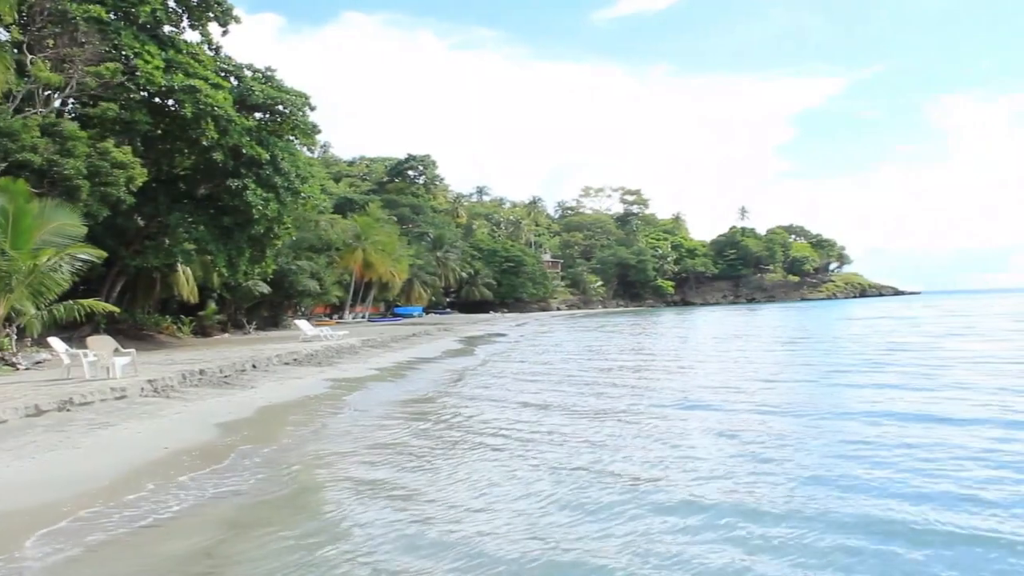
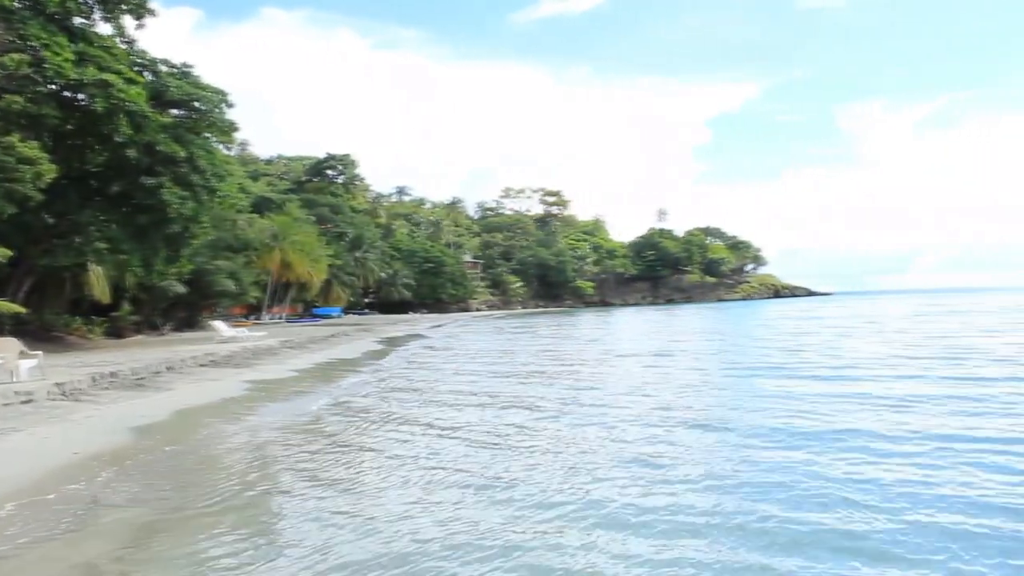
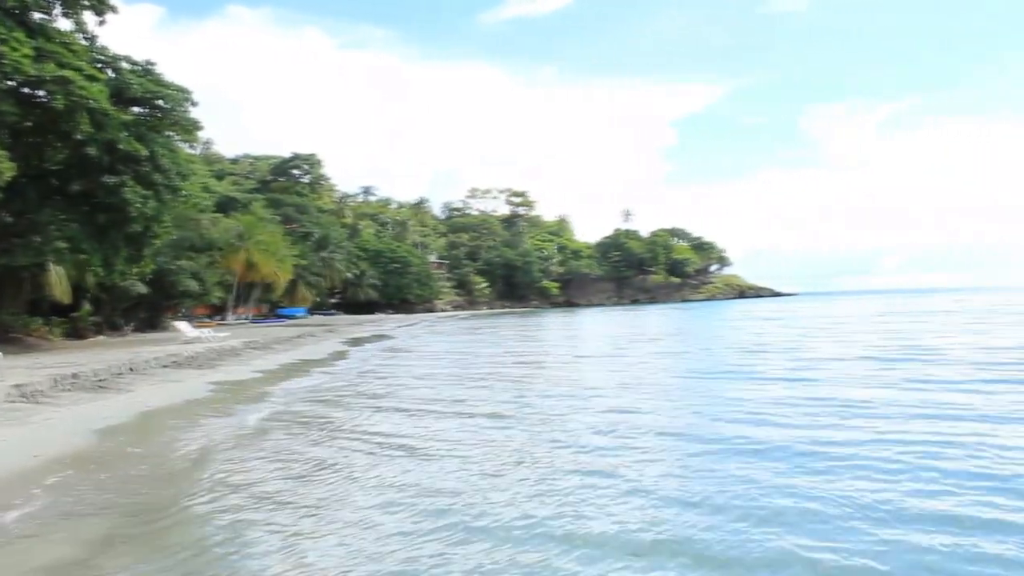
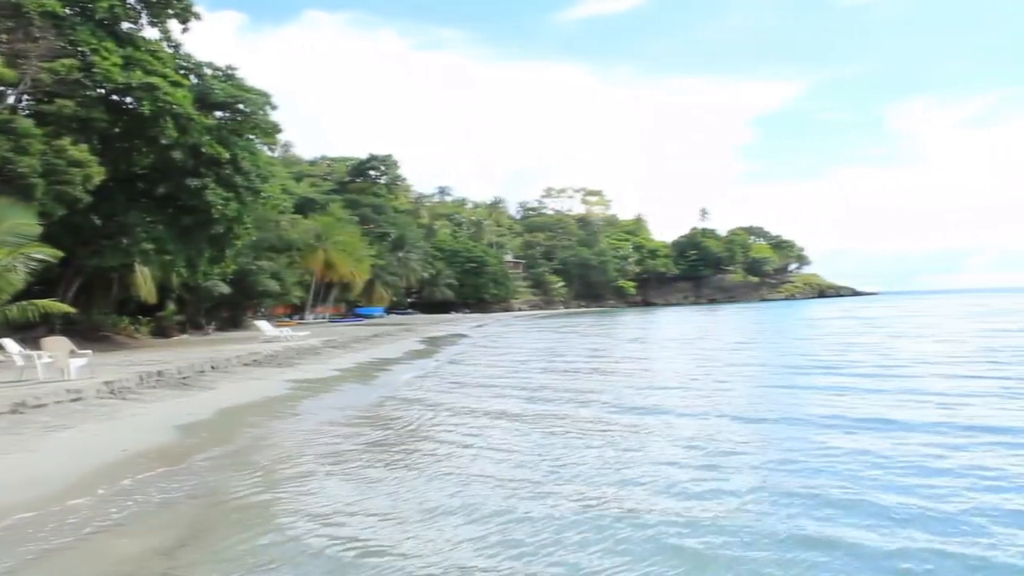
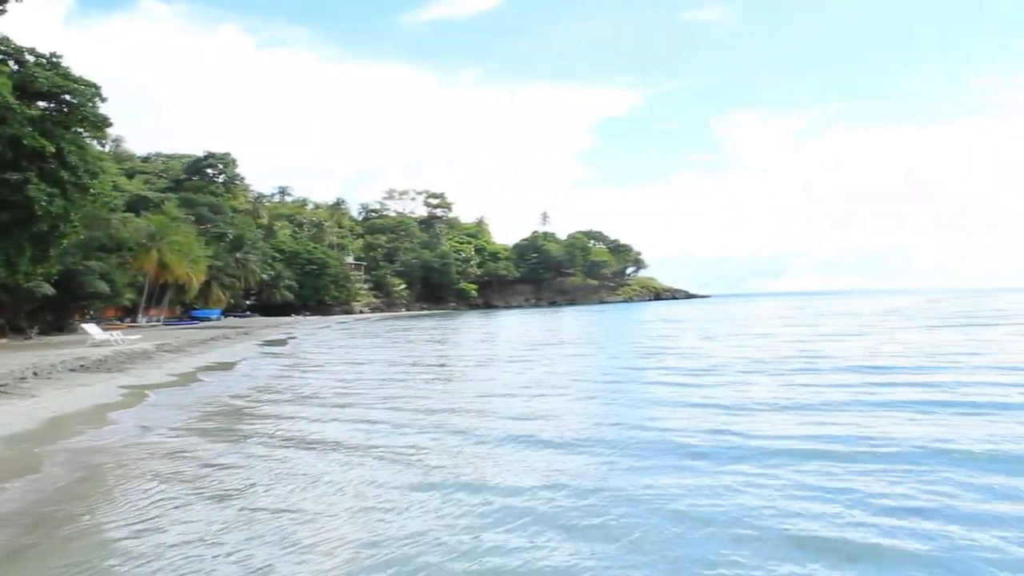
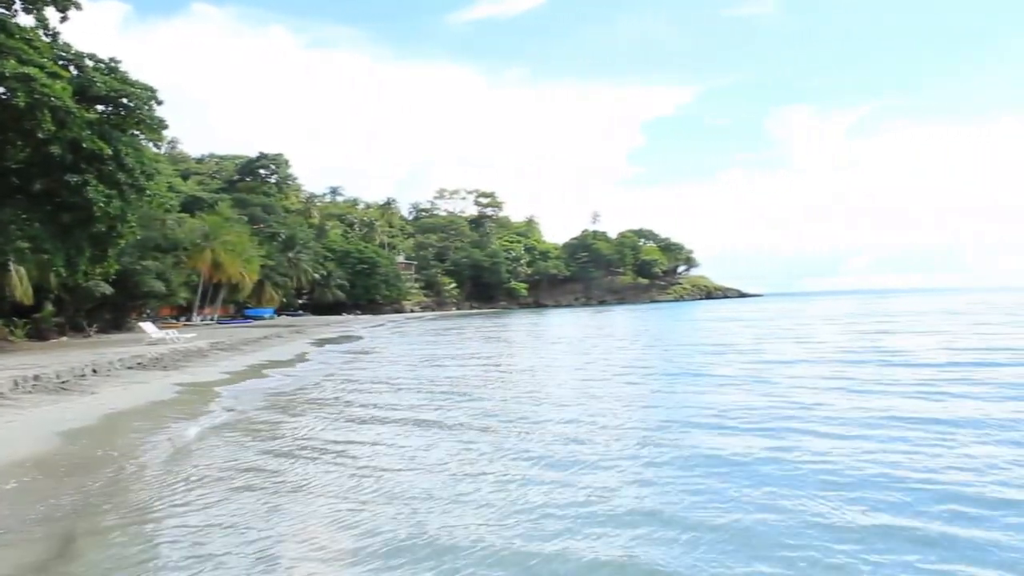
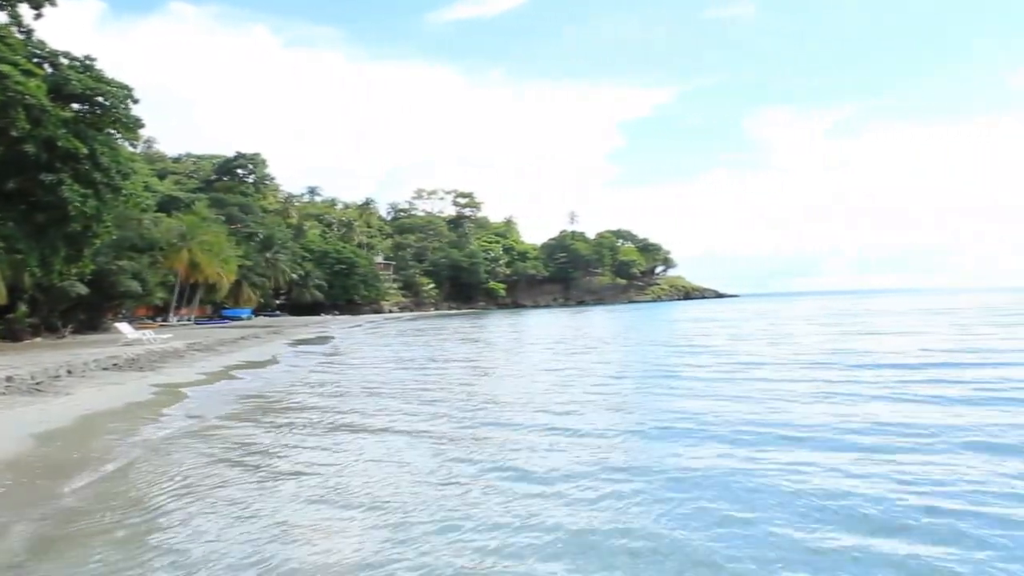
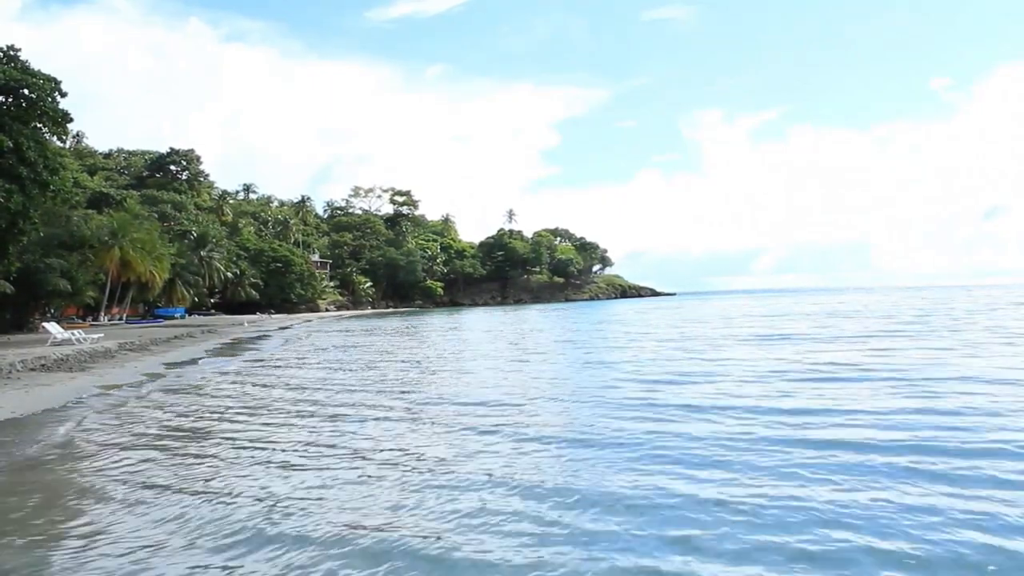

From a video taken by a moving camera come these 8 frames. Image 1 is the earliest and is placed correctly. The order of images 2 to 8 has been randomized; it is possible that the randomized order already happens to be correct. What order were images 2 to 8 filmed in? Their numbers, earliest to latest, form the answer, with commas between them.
4, 2, 3, 6, 7, 5, 8
